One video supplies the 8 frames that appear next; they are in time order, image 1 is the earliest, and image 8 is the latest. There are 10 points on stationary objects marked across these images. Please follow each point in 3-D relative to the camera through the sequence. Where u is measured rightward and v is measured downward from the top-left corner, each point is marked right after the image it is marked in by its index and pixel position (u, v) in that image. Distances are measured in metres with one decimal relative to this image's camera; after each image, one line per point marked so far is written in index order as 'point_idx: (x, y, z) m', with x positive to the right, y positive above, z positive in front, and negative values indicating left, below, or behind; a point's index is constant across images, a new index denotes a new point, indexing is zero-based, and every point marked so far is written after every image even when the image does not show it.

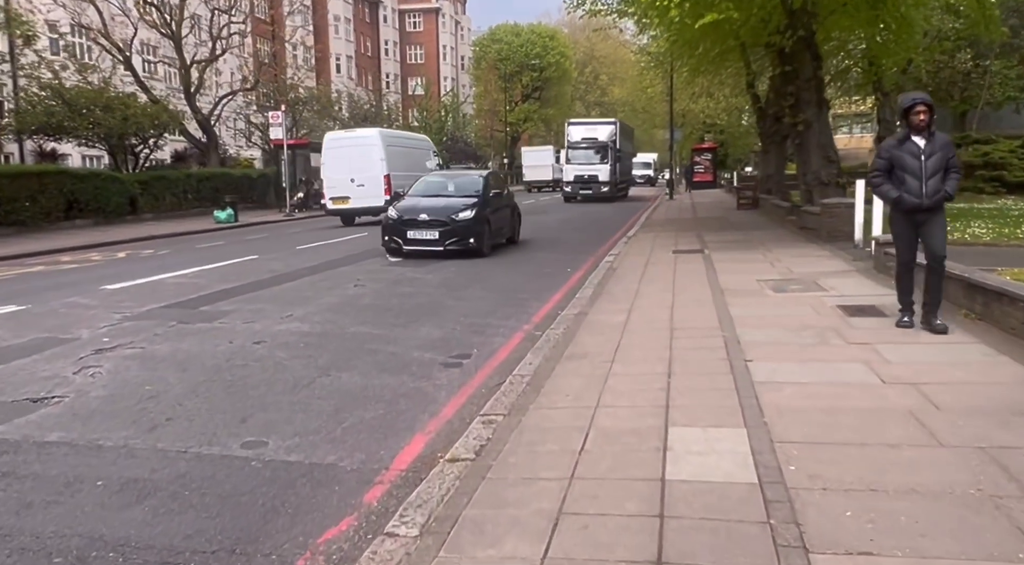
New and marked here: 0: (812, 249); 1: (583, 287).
0: (+5.1, +0.6, +15.0) m
1: (+1.0, -0.1, +12.2) m
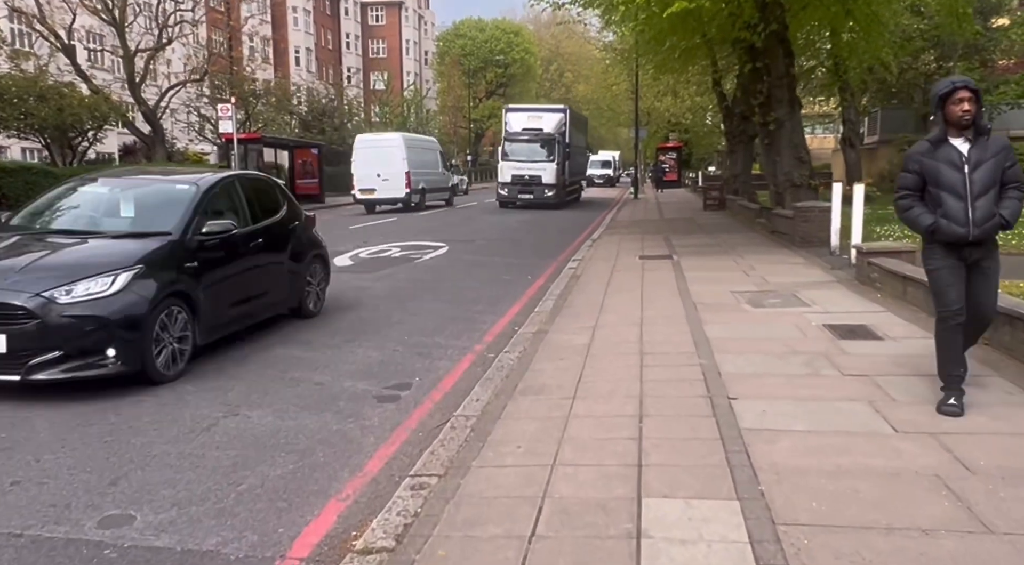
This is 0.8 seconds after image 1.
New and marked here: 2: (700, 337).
0: (+4.4, +0.4, +14.2) m
1: (+0.4, -0.2, +11.2) m
2: (+1.7, -0.5, +7.7) m
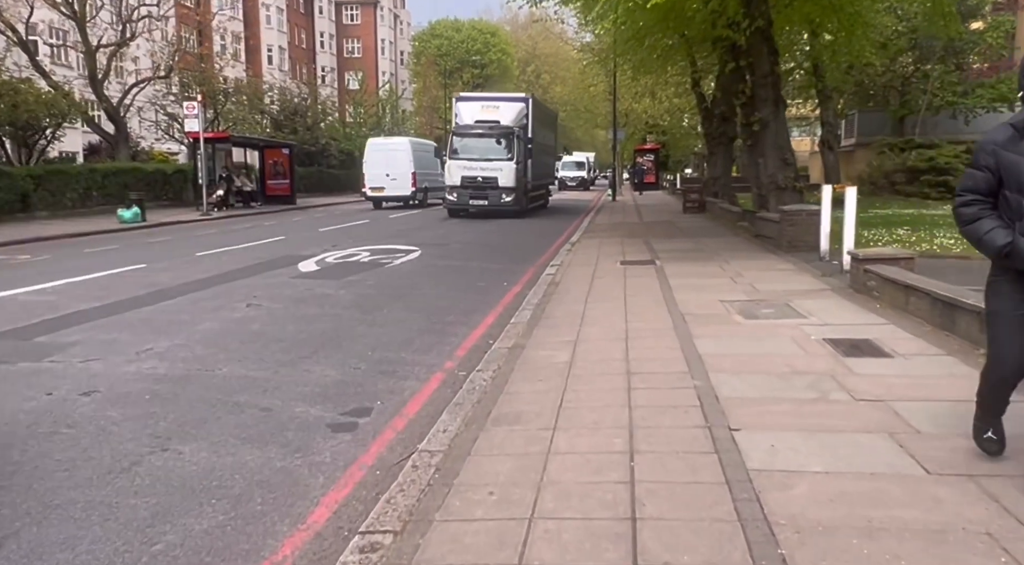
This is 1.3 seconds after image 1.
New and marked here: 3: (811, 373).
0: (+4.0, +0.3, +13.5) m
1: (+0.1, -0.3, +10.5) m
2: (+1.5, -0.6, +7.0) m
3: (+2.1, -0.7, +6.3) m
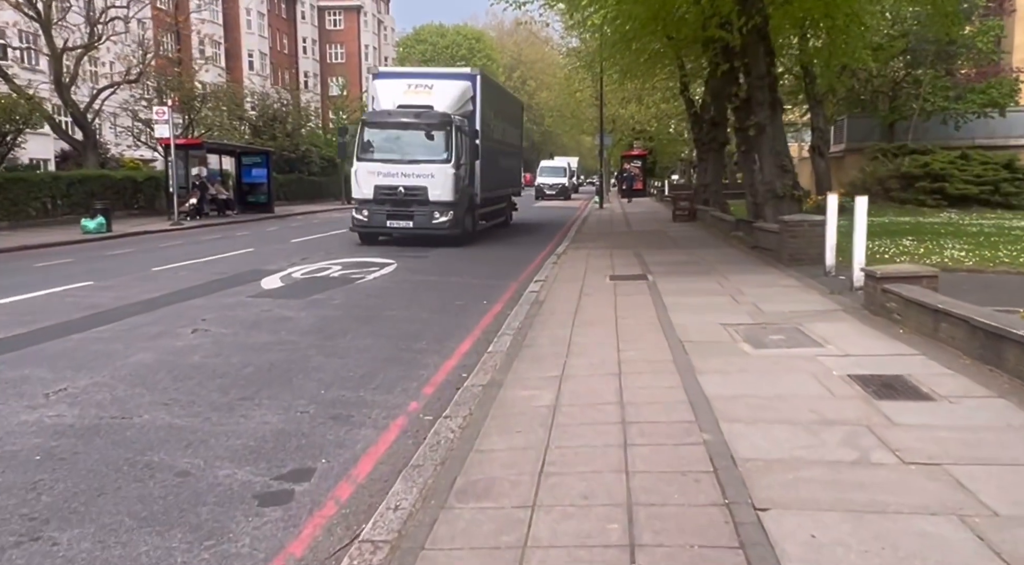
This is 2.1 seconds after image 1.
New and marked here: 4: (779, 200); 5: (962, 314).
0: (+3.7, +0.1, +12.5) m
1: (-0.1, -0.5, +9.4) m
2: (+1.3, -0.8, +6.0) m
3: (+2.0, -0.8, +5.2) m
4: (+5.1, +1.6, +16.6) m
5: (+3.6, -0.2, +7.0) m
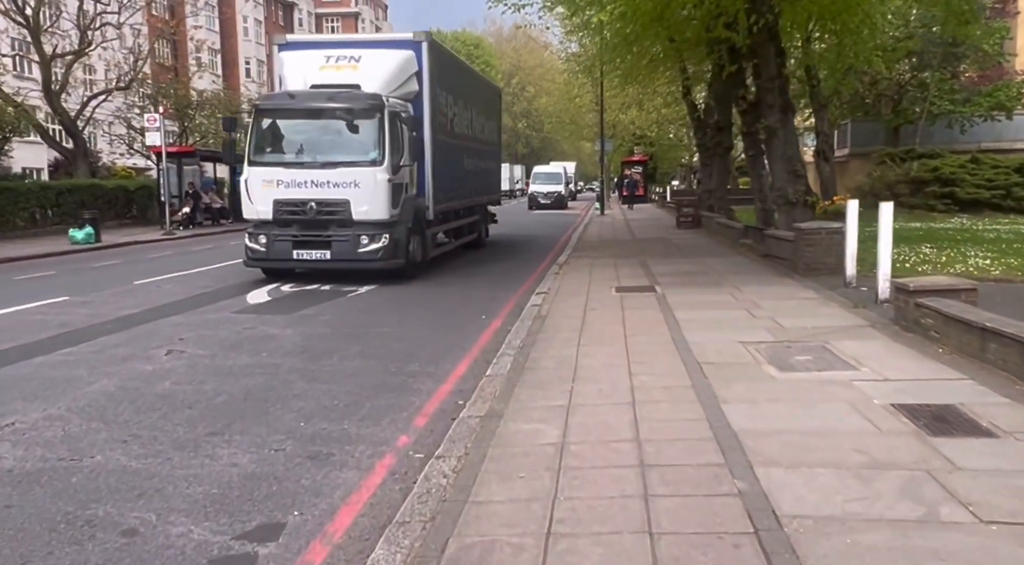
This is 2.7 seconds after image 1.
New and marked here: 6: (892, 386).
0: (+3.7, -0.1, +11.8) m
1: (-0.1, -0.7, +8.7) m
2: (+1.3, -0.9, +5.3) m
3: (+2.0, -1.0, +4.5) m
4: (+5.1, +1.4, +15.9) m
5: (+3.6, -0.4, +6.2) m
6: (+2.7, -0.7, +6.2) m
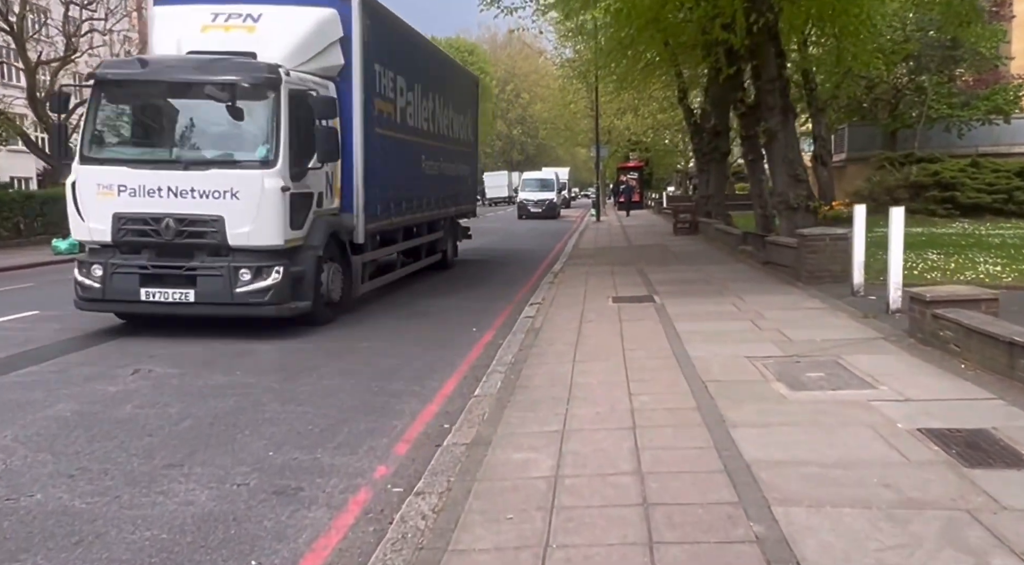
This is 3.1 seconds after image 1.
0: (+3.6, -0.2, +11.3) m
1: (-0.2, -0.8, +8.1) m
2: (+1.2, -1.0, +4.7) m
3: (+1.9, -1.0, +4.0) m
4: (+4.9, +1.3, +15.4) m
5: (+3.5, -0.4, +5.7) m
6: (+2.6, -0.8, +5.7) m
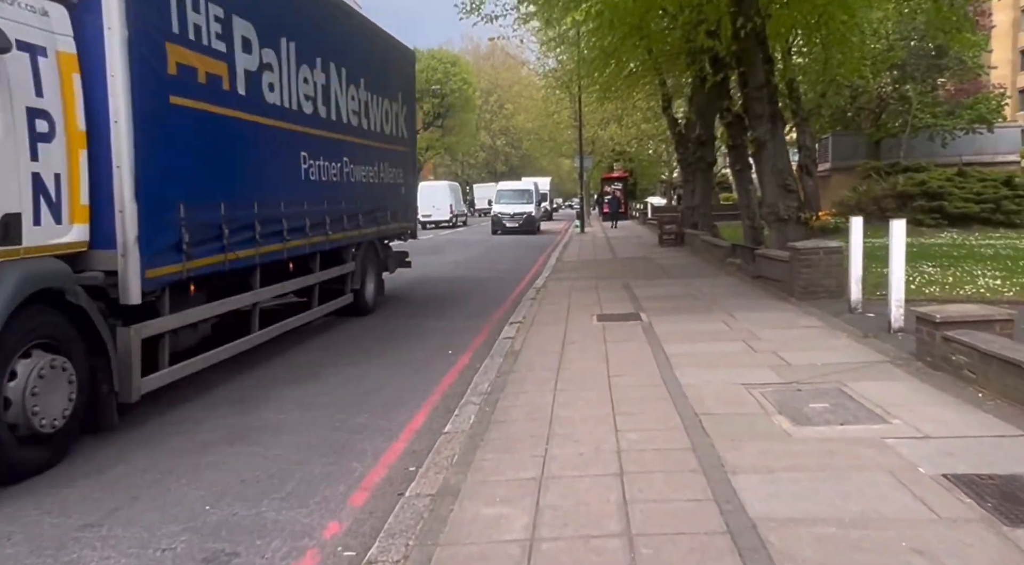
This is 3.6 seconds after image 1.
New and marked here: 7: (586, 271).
0: (+3.4, -0.4, +10.7) m
1: (-0.4, -1.0, +7.5) m
2: (+1.1, -1.1, +4.1) m
3: (+1.8, -1.1, +3.4) m
4: (+4.6, +1.0, +14.9) m
5: (+3.3, -0.6, +5.1) m
6: (+2.5, -1.0, +5.1) m
7: (+1.7, +0.2, +19.4) m
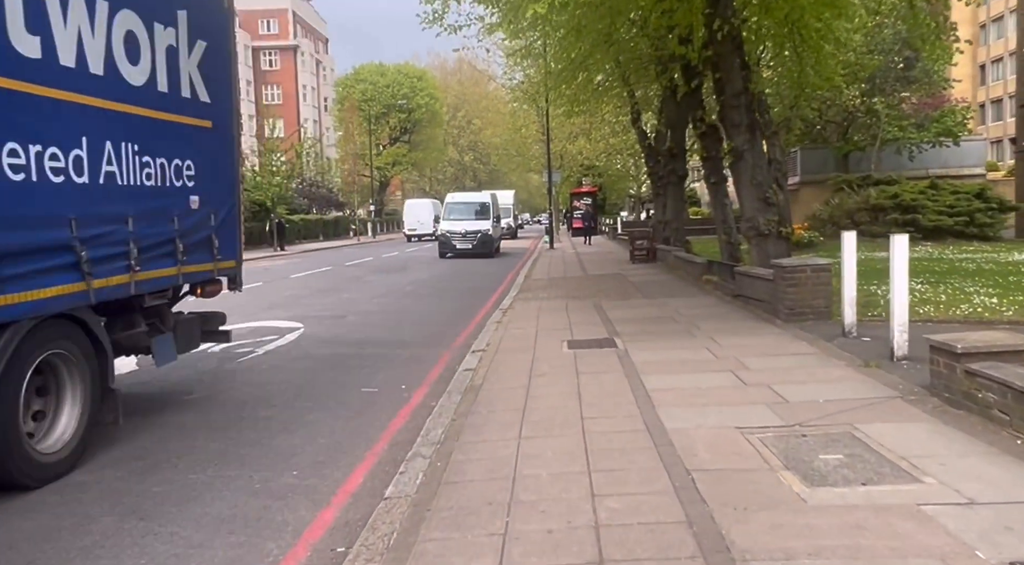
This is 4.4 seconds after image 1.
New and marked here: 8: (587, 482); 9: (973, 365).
0: (+2.9, -0.6, +9.8) m
1: (-0.7, -1.2, +6.4) m
2: (+0.9, -1.3, +3.1) m
3: (+1.6, -1.3, +2.3) m
4: (+4.0, +0.7, +14.0) m
5: (+3.1, -0.7, +4.2) m
6: (+2.2, -1.1, +4.1) m
7: (+0.9, -0.2, +18.4) m
8: (+0.4, -1.1, +5.2) m
9: (+3.2, -0.6, +6.1) m
